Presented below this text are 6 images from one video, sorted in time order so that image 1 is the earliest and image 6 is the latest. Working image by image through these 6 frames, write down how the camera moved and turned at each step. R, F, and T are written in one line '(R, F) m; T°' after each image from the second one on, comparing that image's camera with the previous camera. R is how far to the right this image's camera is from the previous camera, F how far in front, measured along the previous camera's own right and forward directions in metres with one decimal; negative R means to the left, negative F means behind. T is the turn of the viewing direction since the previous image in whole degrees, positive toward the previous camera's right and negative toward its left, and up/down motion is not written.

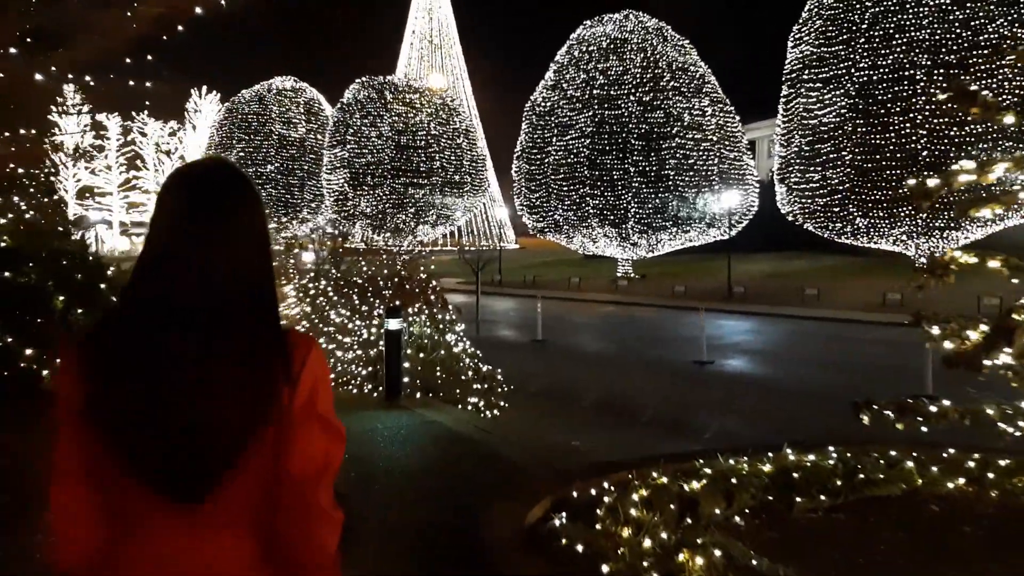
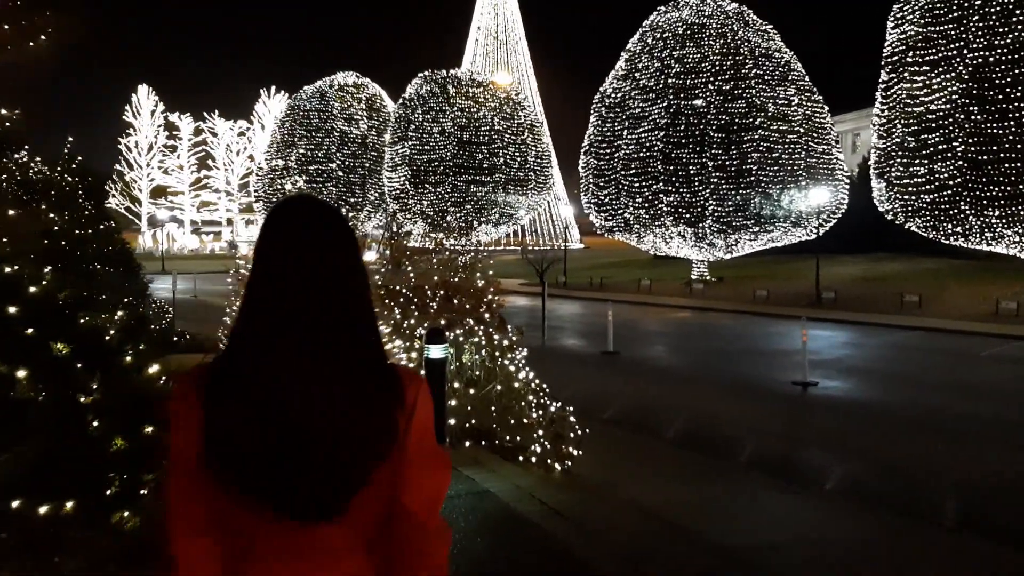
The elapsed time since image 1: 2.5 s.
(-0.1, +1.6) m; -4°
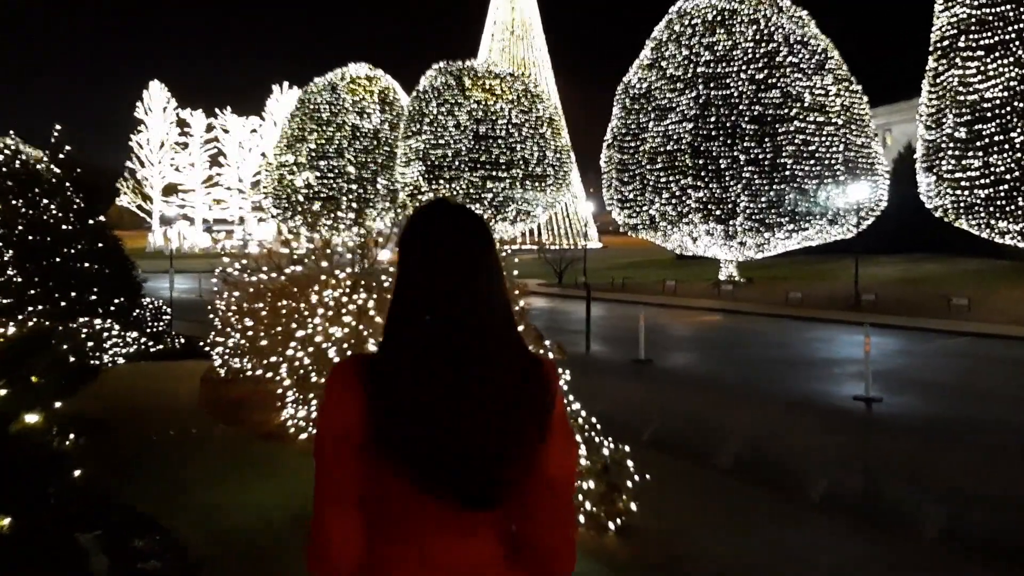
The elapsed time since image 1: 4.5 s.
(-0.1, +1.3) m; -1°
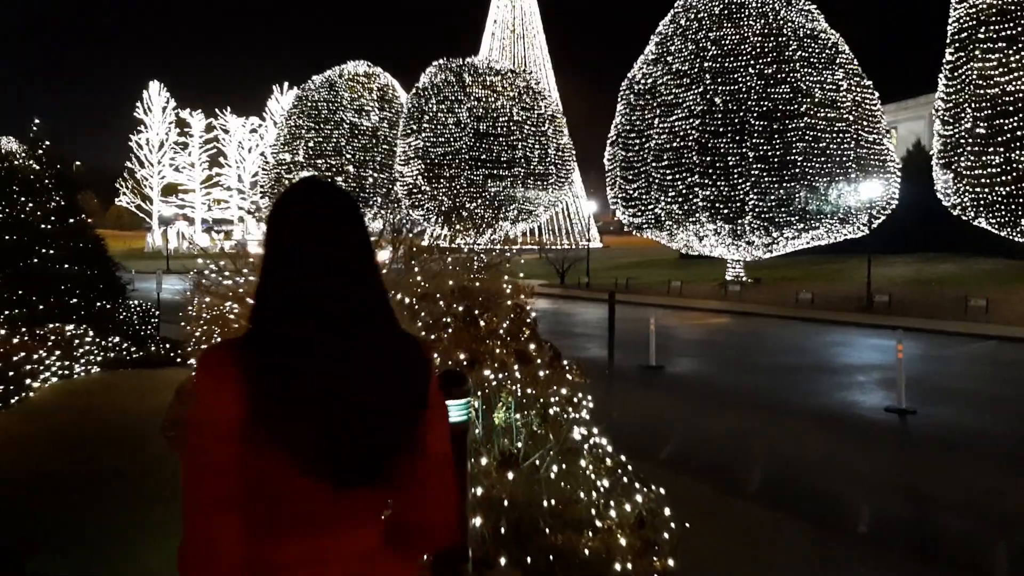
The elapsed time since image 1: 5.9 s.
(0.0, +0.7) m; 0°
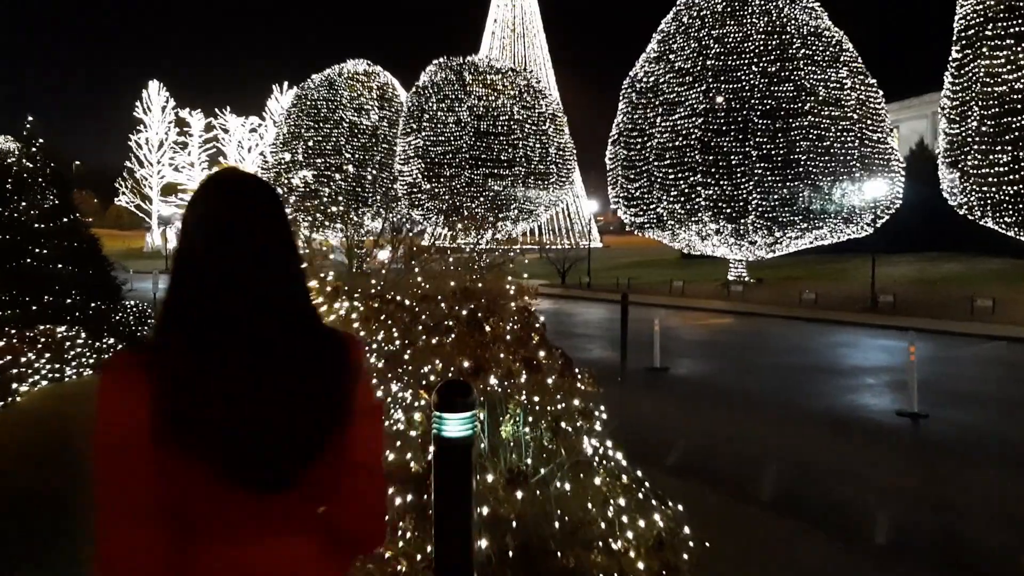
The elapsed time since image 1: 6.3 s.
(0.0, +0.2) m; 0°
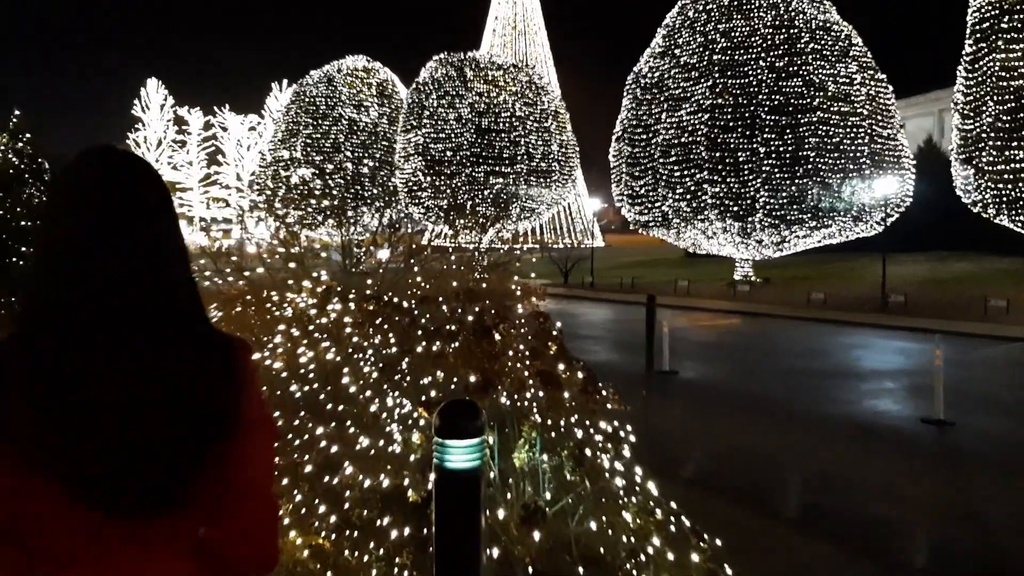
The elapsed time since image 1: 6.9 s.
(0.0, +0.5) m; 0°
